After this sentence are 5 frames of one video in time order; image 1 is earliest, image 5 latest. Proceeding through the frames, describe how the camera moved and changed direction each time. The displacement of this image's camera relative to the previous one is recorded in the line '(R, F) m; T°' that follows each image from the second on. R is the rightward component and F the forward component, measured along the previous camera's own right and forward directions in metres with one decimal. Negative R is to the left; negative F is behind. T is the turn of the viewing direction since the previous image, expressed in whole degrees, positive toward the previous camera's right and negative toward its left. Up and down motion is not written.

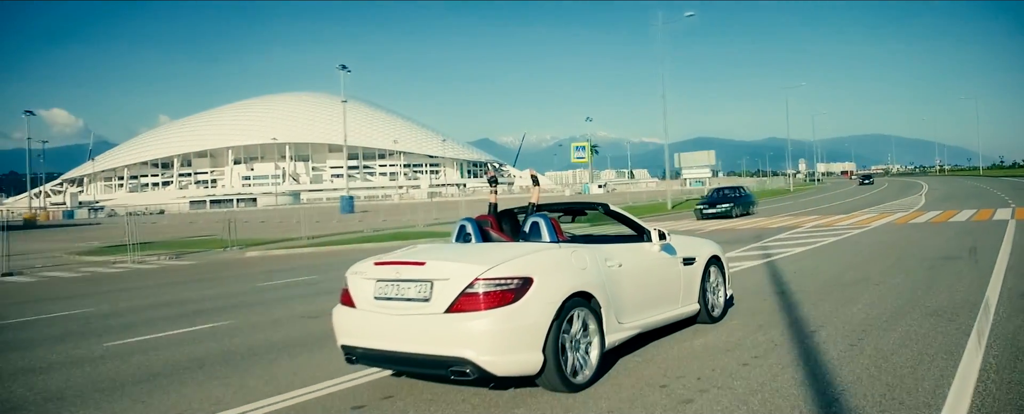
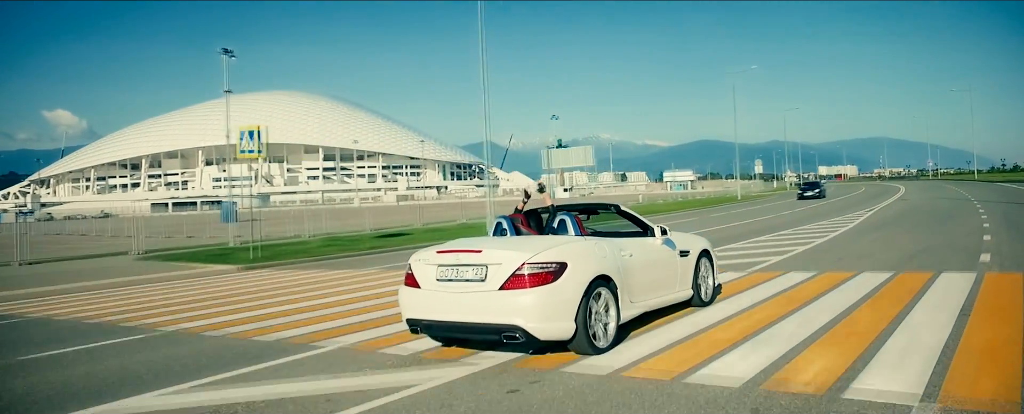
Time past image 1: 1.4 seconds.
(-0.3, -0.9) m; +1°
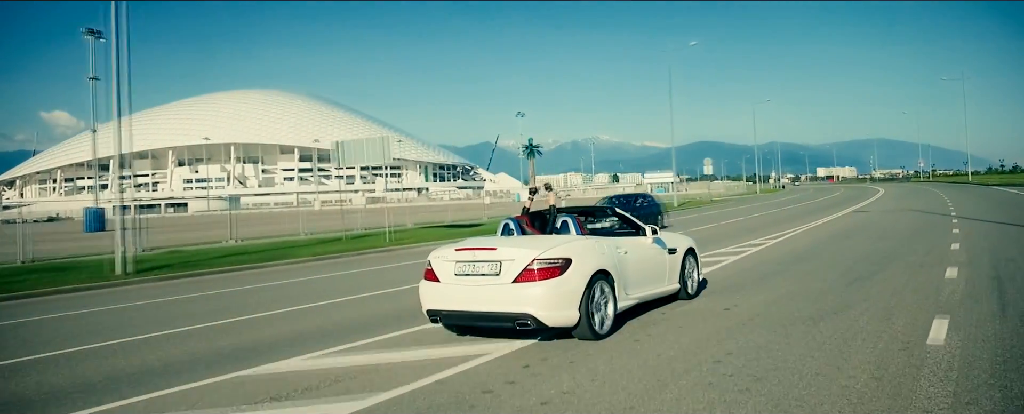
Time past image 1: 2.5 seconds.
(-0.2, -0.6) m; +1°
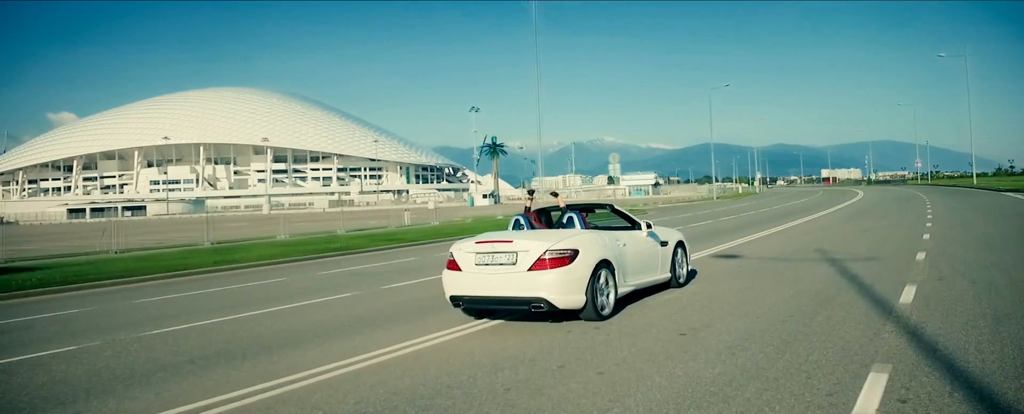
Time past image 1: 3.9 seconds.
(-0.2, -0.7) m; +1°
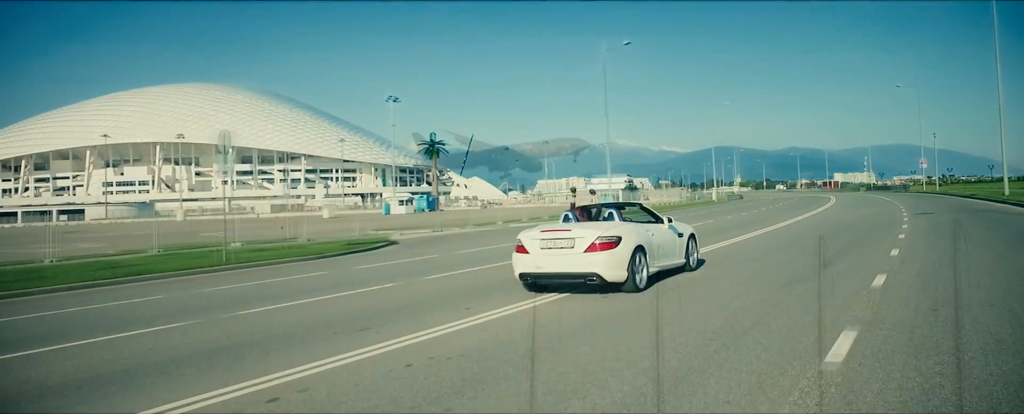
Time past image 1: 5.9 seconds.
(-0.7, -1.7) m; +1°
